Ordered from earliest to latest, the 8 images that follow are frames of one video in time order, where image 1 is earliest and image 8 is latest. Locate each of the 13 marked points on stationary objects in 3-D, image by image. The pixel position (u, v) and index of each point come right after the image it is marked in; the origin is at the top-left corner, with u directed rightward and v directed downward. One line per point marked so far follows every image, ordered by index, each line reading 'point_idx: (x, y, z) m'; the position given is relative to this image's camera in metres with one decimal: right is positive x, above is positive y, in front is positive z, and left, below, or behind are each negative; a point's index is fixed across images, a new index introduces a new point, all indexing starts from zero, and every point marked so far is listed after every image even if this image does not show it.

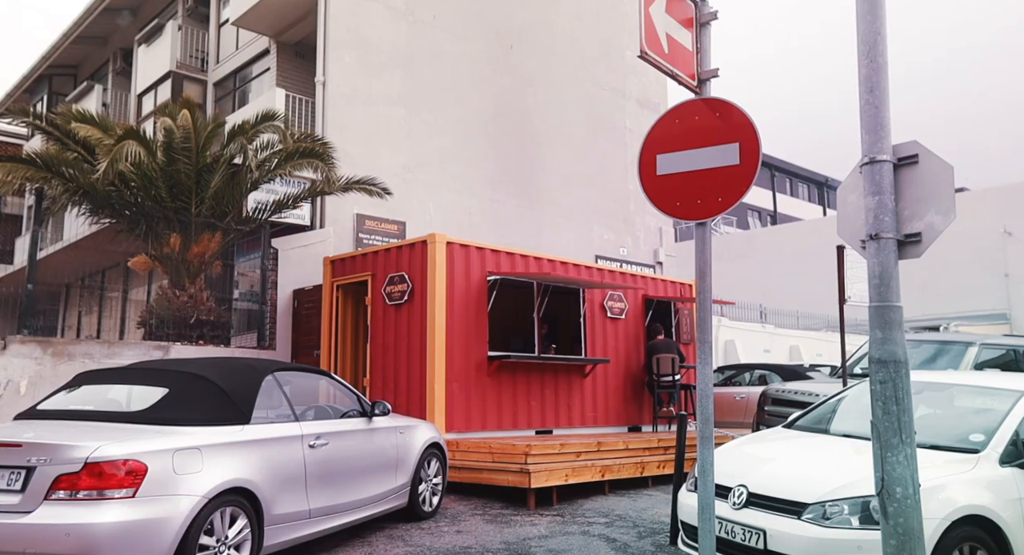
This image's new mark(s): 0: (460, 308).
0: (-0.7, -0.4, +11.3) m
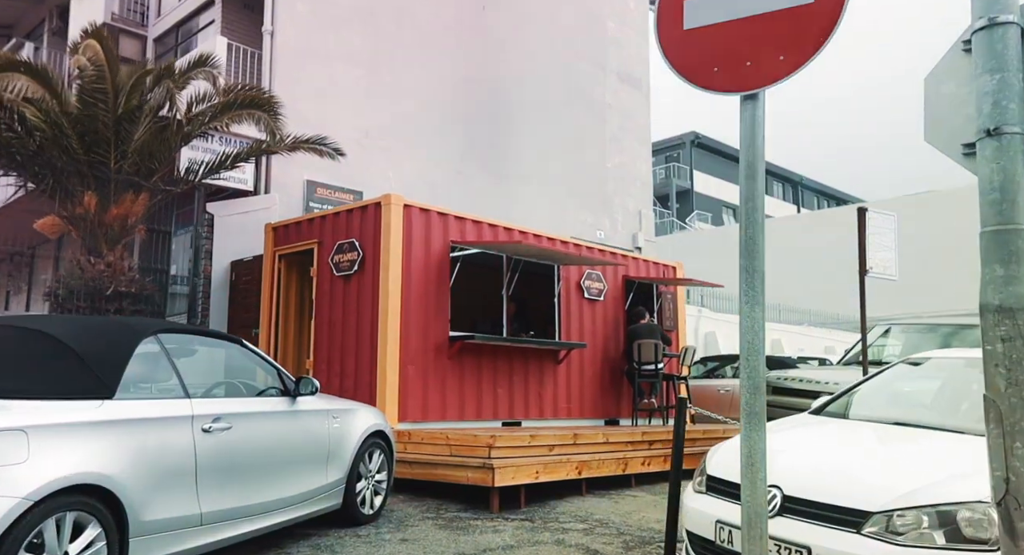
0: (-1.1, 0.0, +9.9) m
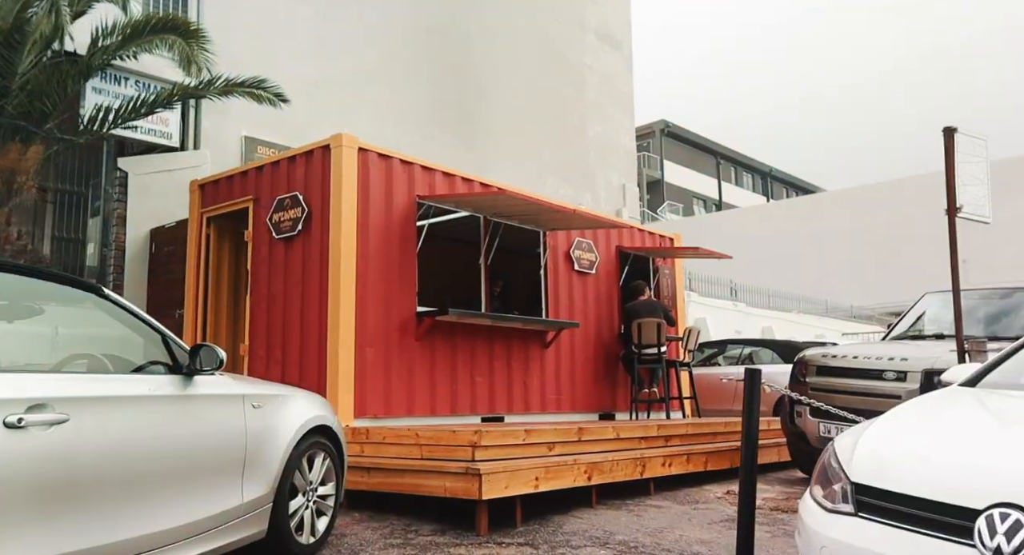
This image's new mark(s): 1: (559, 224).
0: (-1.2, +0.3, +8.0) m
1: (+0.5, +0.6, +9.7) m
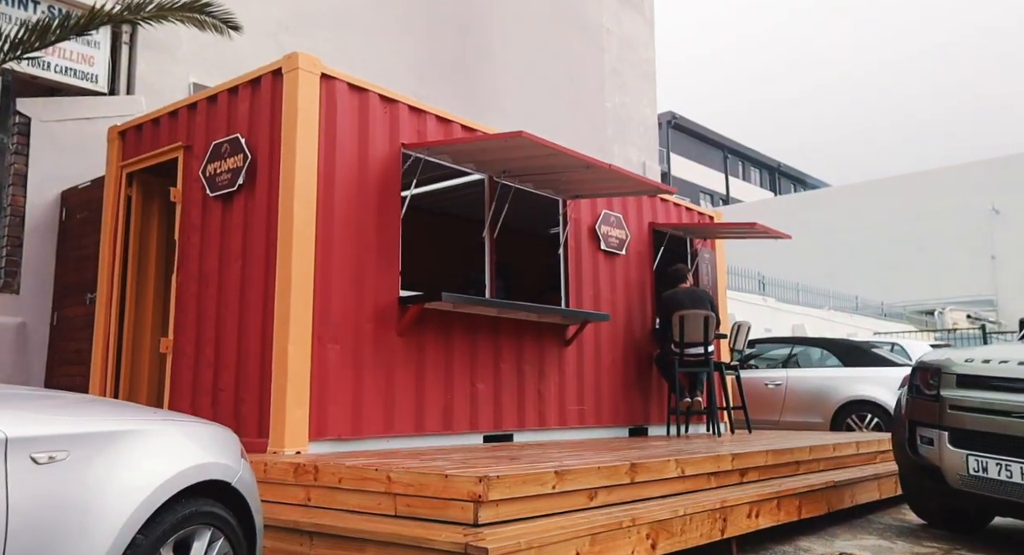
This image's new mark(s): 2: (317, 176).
0: (-1.1, +0.5, +5.9) m
1: (+0.6, +0.8, +7.6) m
2: (-1.3, +0.7, +5.7) m
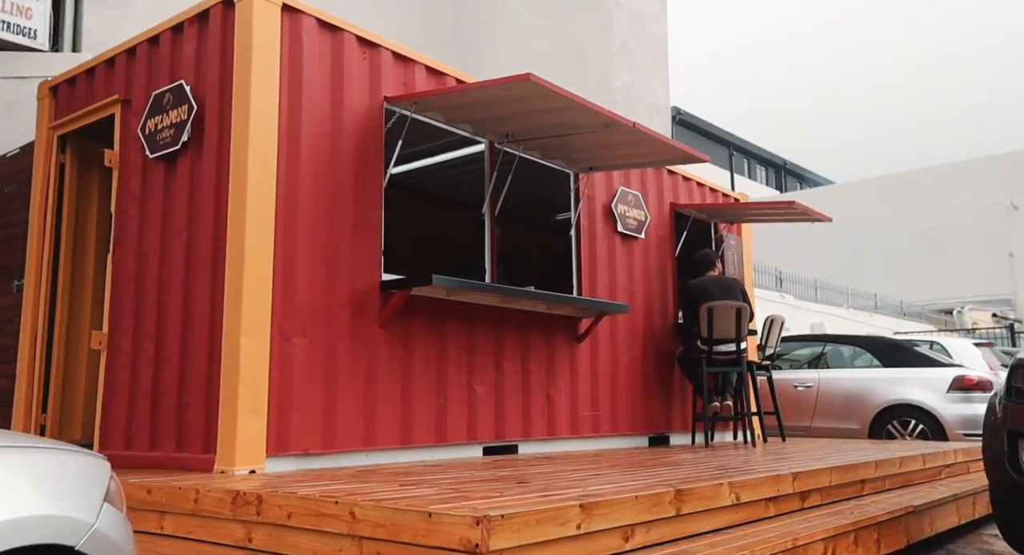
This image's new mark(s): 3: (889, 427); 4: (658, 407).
0: (-1.1, +0.6, +4.9) m
1: (+0.7, +0.9, +6.6) m
2: (-1.2, +0.8, +4.7) m
3: (+3.9, -1.5, +9.0) m
4: (+1.3, -1.1, +7.6) m
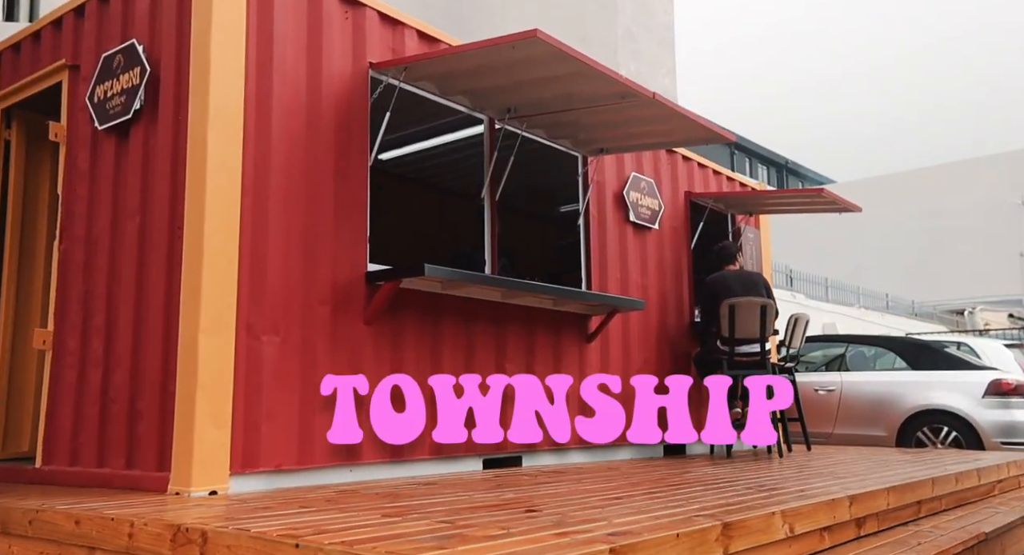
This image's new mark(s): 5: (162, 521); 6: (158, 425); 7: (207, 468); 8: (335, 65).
0: (-1.1, +0.7, +4.2) m
1: (+0.7, +0.9, +5.9) m
2: (-1.2, +0.8, +4.0) m
3: (+3.9, -1.5, +8.4) m
4: (+1.3, -1.1, +7.0) m
5: (-1.1, -0.8, +2.8) m
6: (-1.6, -0.7, +3.9) m
7: (-1.3, -0.8, +3.7) m
8: (-0.9, +1.1, +4.5) m
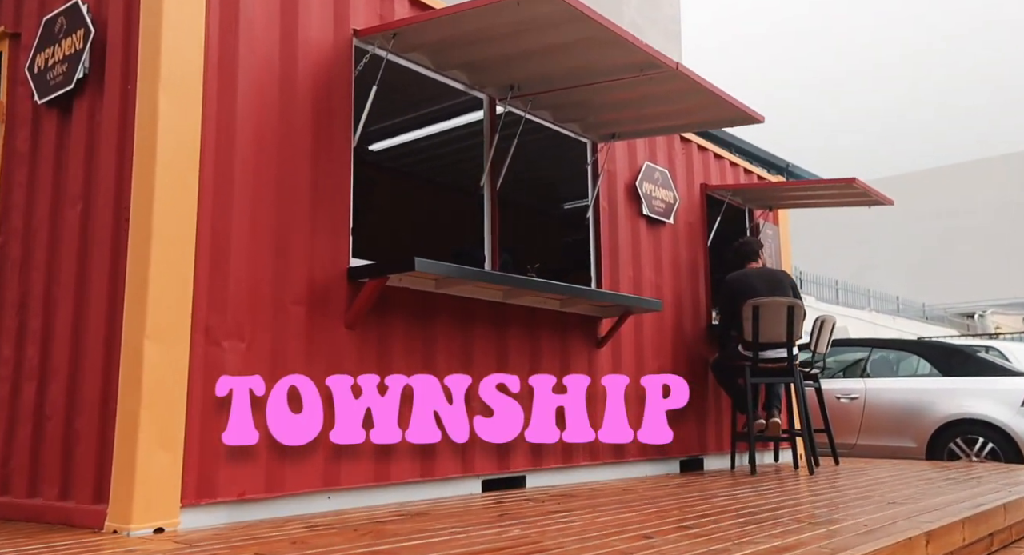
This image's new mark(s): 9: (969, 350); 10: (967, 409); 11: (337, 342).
0: (-1.1, +0.7, +3.6) m
1: (+0.7, +0.9, +5.3) m
2: (-1.2, +0.9, +3.5) m
3: (+3.9, -1.5, +7.8) m
4: (+1.3, -1.1, +6.4) m
5: (-1.1, -0.7, +2.2) m
6: (-1.5, -0.6, +3.3) m
7: (-1.3, -0.8, +3.1) m
8: (-0.9, +1.1, +3.9) m
9: (+4.2, -0.6, +8.0) m
10: (+4.0, -1.1, +7.6) m
11: (-0.8, -0.3, +3.9) m
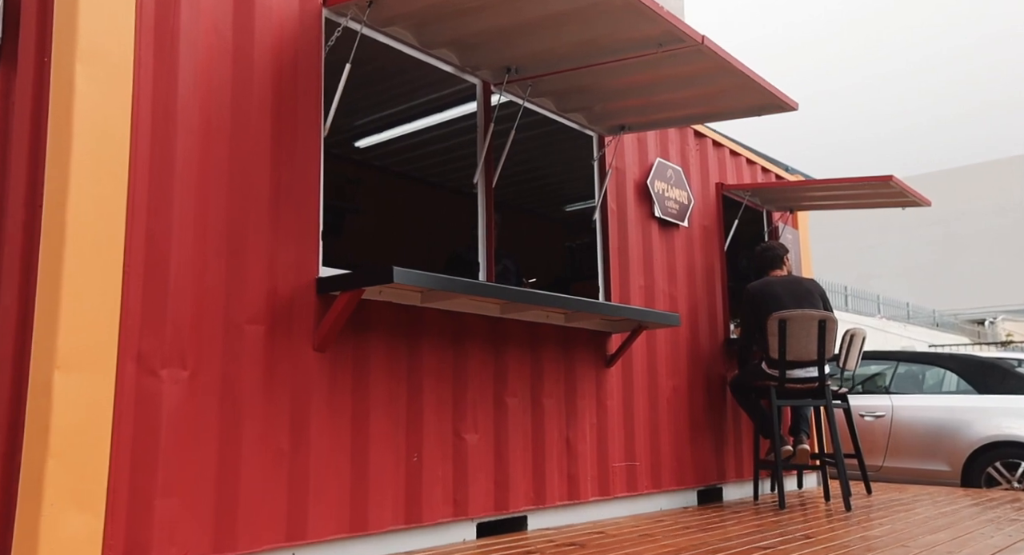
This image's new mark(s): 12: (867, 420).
0: (-1.1, +0.6, +3.0) m
1: (+0.7, +0.9, +4.7) m
2: (-1.2, +0.8, +2.8) m
3: (+3.9, -1.5, +7.1) m
4: (+1.3, -1.1, +5.7) m
5: (-1.1, -0.8, +1.5) m
6: (-1.6, -0.7, +2.7) m
7: (-1.3, -0.8, +2.5) m
8: (-0.9, +1.1, +3.3) m
9: (+4.2, -0.7, +7.4) m
10: (+3.9, -1.2, +7.0) m
11: (-0.8, -0.3, +3.3) m
12: (+3.1, -1.3, +7.7) m
